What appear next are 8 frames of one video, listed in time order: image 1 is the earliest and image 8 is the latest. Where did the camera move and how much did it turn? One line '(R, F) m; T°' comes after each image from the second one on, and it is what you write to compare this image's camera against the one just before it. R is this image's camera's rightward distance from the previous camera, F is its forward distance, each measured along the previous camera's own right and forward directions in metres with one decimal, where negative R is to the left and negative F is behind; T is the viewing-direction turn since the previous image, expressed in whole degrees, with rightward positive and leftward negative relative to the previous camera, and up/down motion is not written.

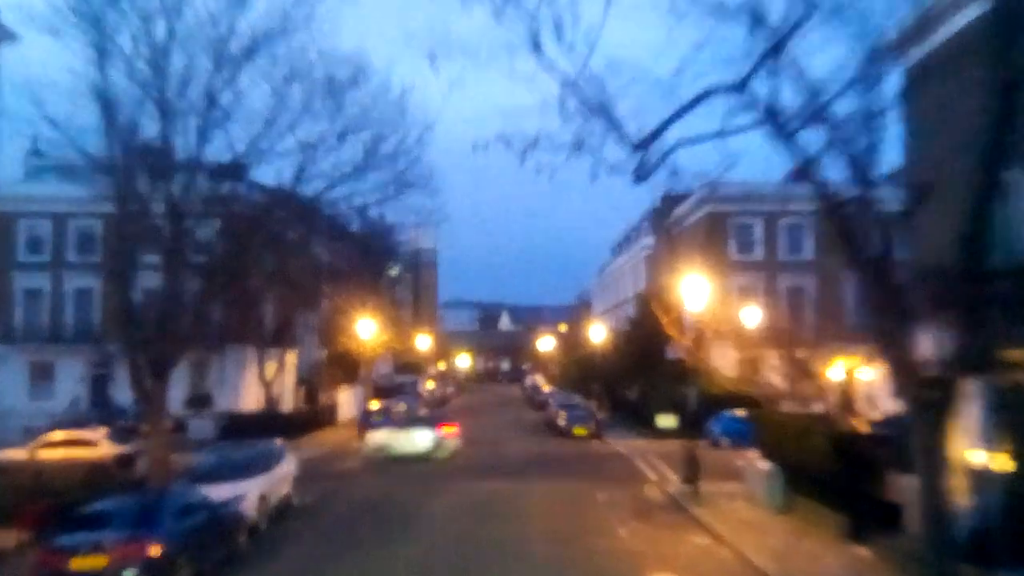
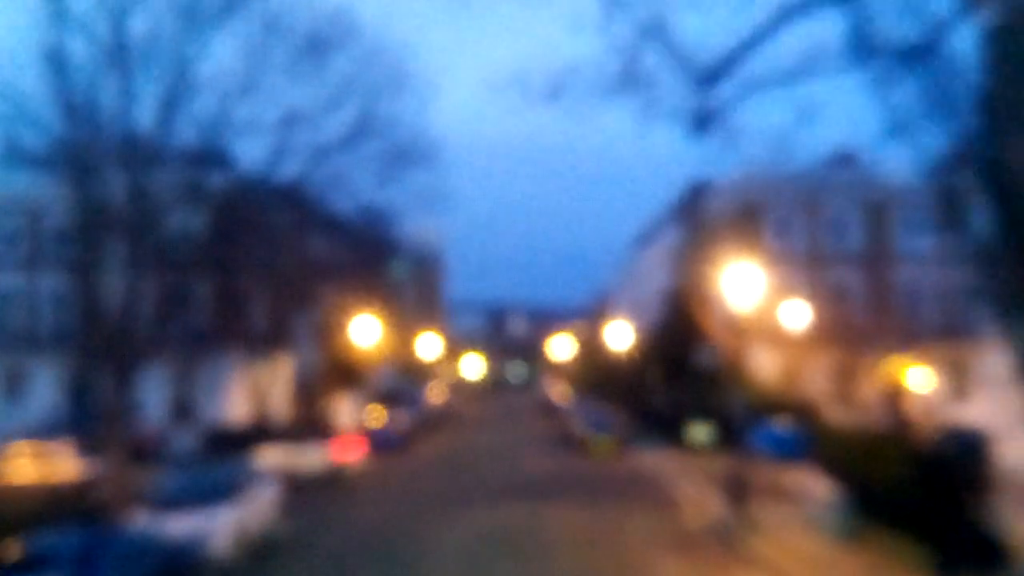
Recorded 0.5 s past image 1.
(-0.4, +4.9) m; -1°
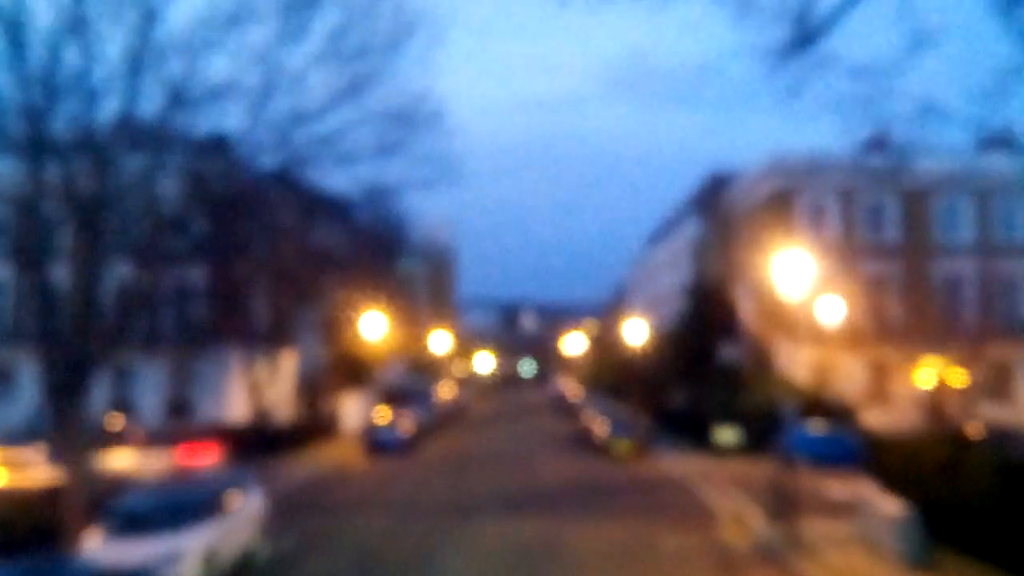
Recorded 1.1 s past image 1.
(-0.1, +3.0) m; -1°
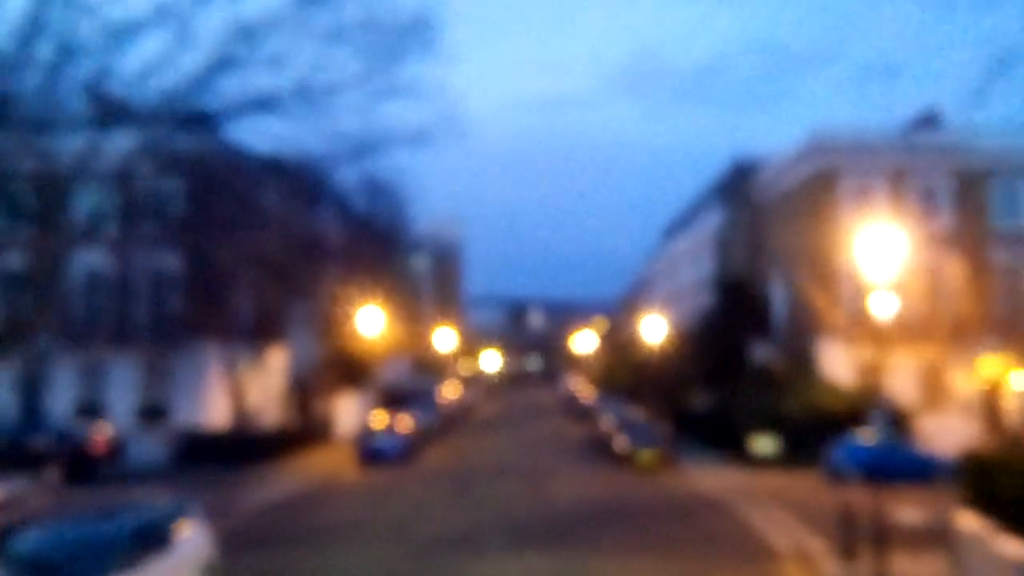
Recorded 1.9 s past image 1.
(-0.2, +4.8) m; -1°
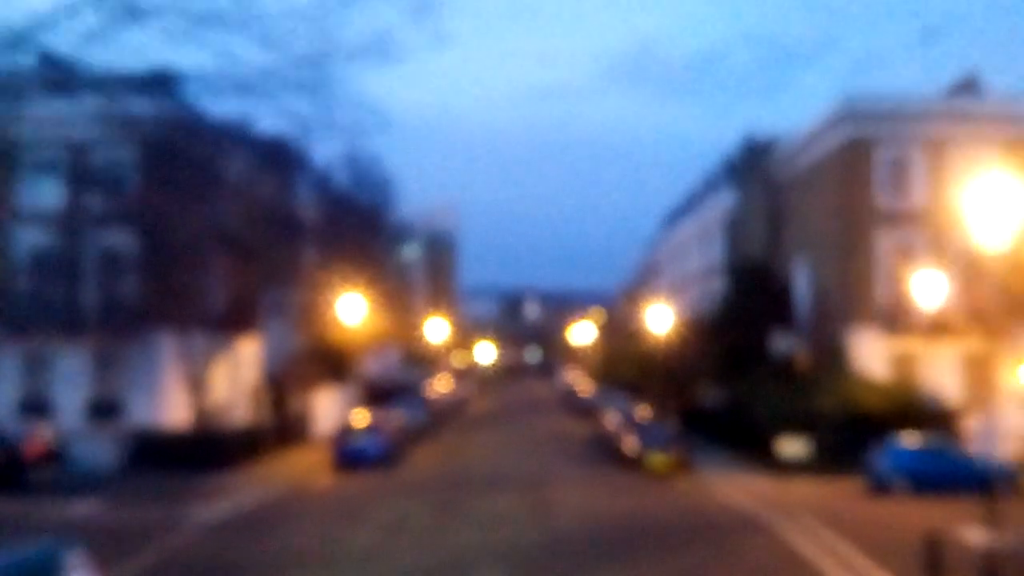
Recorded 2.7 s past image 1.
(0.0, +4.6) m; 0°
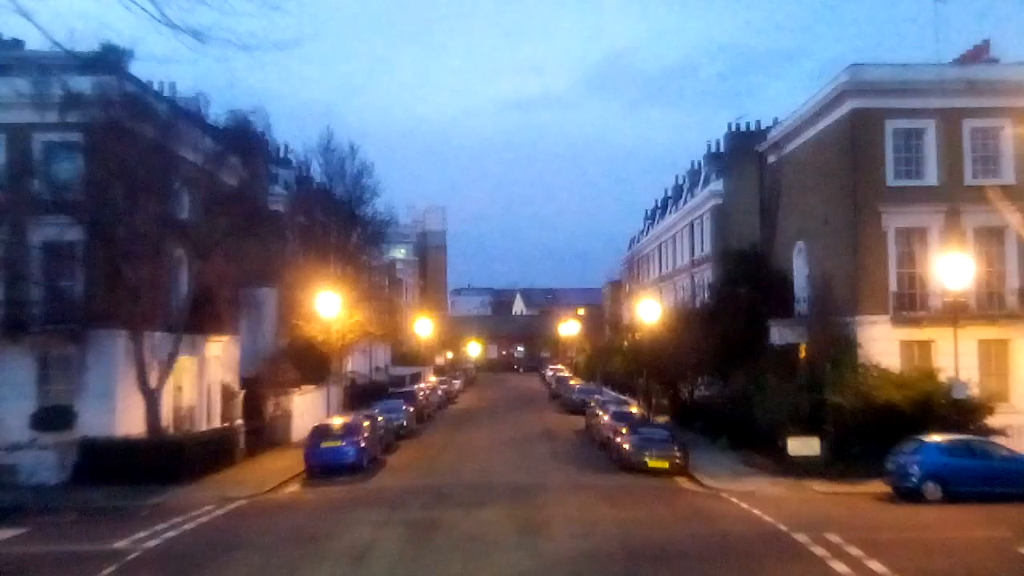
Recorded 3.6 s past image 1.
(+0.2, +2.8) m; +1°
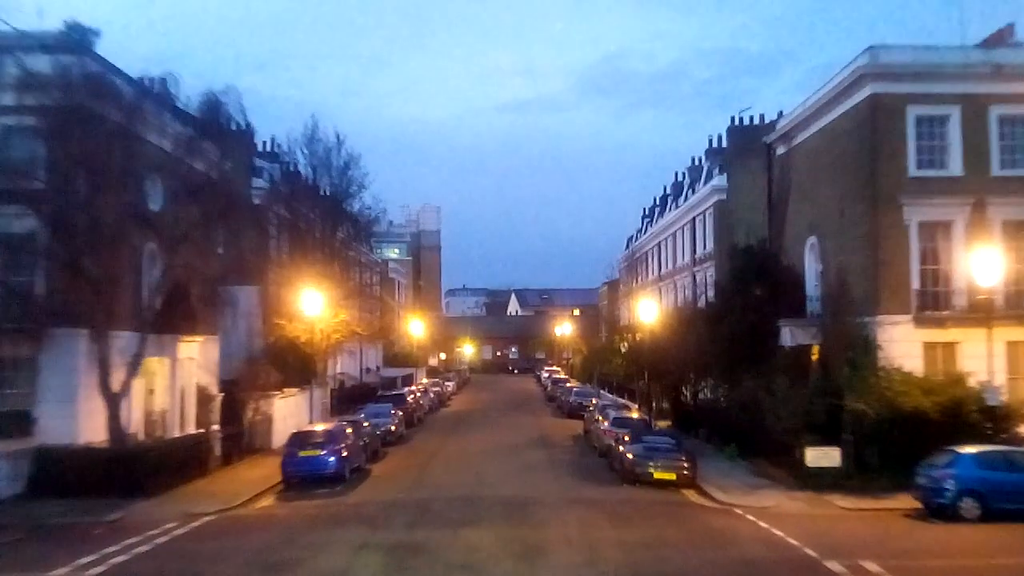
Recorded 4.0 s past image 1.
(0.0, +2.5) m; 0°
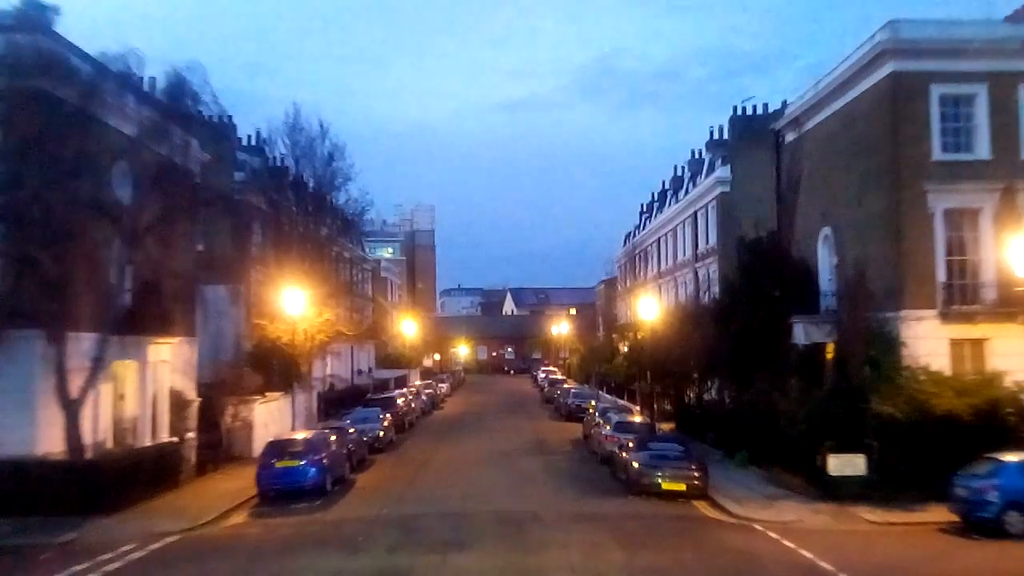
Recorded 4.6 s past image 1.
(+0.1, +2.5) m; 0°
